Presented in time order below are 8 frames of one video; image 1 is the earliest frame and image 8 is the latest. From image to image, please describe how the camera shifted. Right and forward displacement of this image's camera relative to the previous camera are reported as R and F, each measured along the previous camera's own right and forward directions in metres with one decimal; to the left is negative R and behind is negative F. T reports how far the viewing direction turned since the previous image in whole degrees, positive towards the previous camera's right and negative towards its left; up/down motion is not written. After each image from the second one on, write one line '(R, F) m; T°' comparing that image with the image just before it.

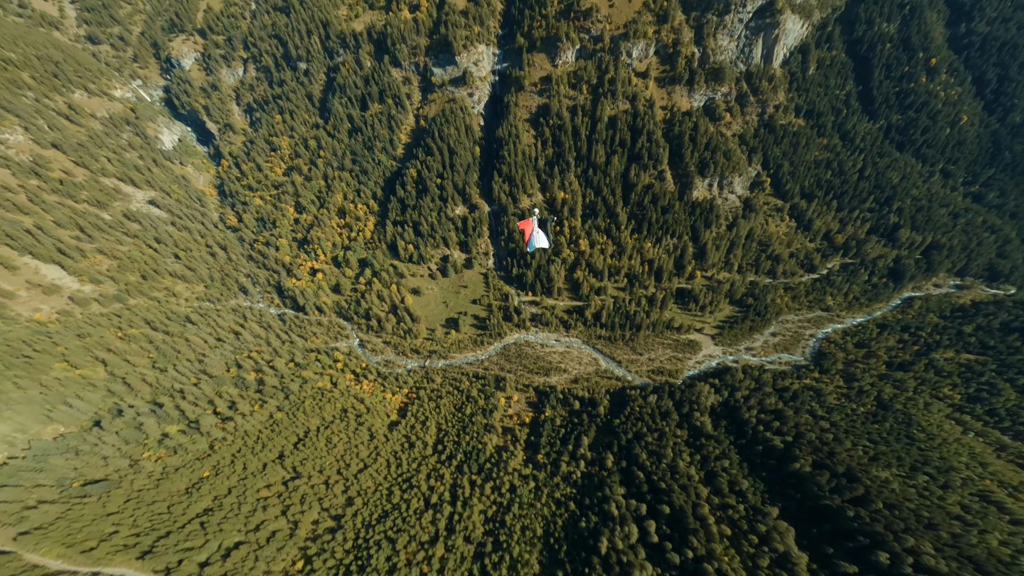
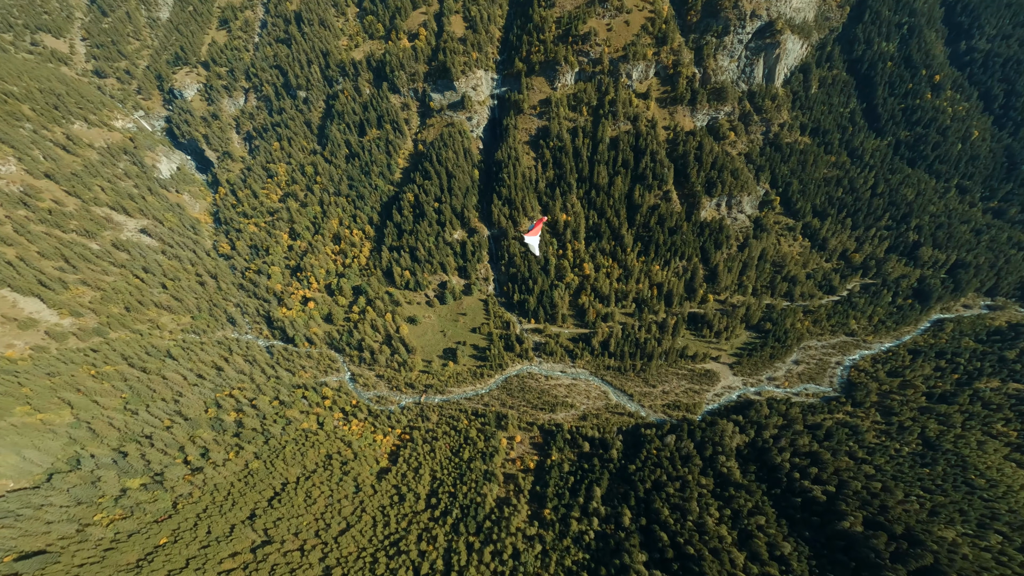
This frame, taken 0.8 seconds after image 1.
(+0.6, +6.0) m; -1°
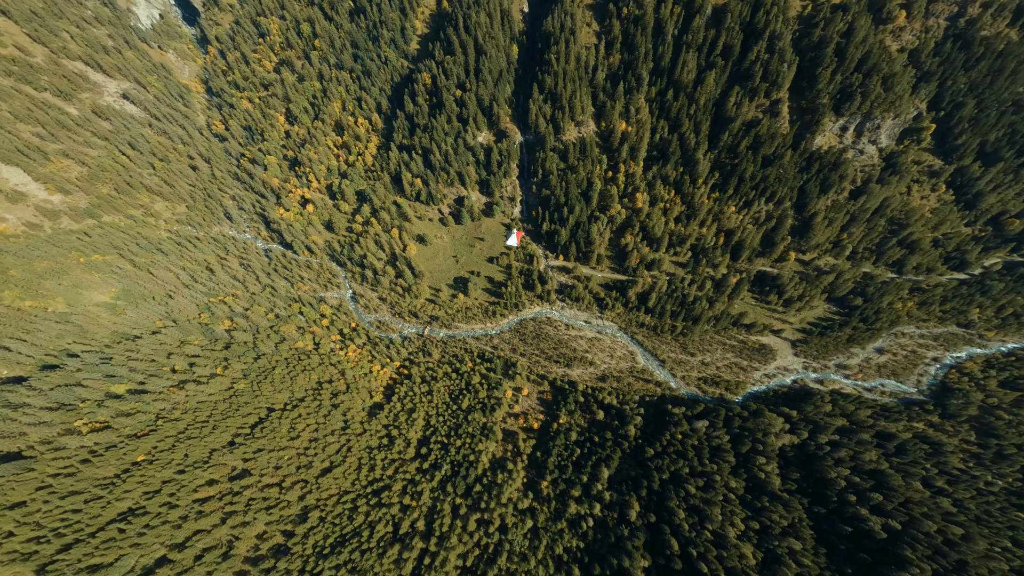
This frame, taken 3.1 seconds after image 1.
(+0.9, +17.3) m; -4°
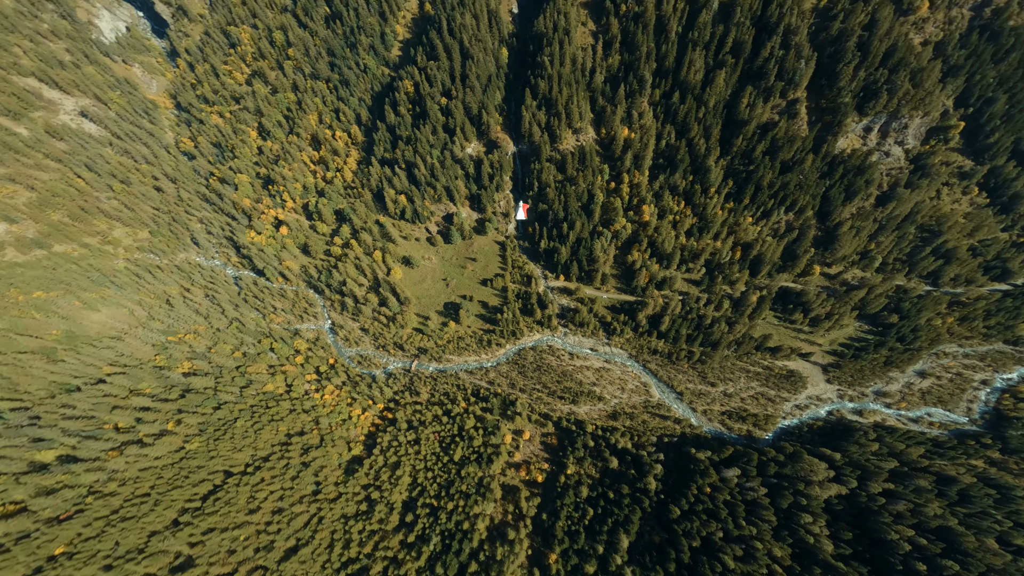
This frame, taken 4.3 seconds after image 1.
(+0.4, +8.5) m; 0°
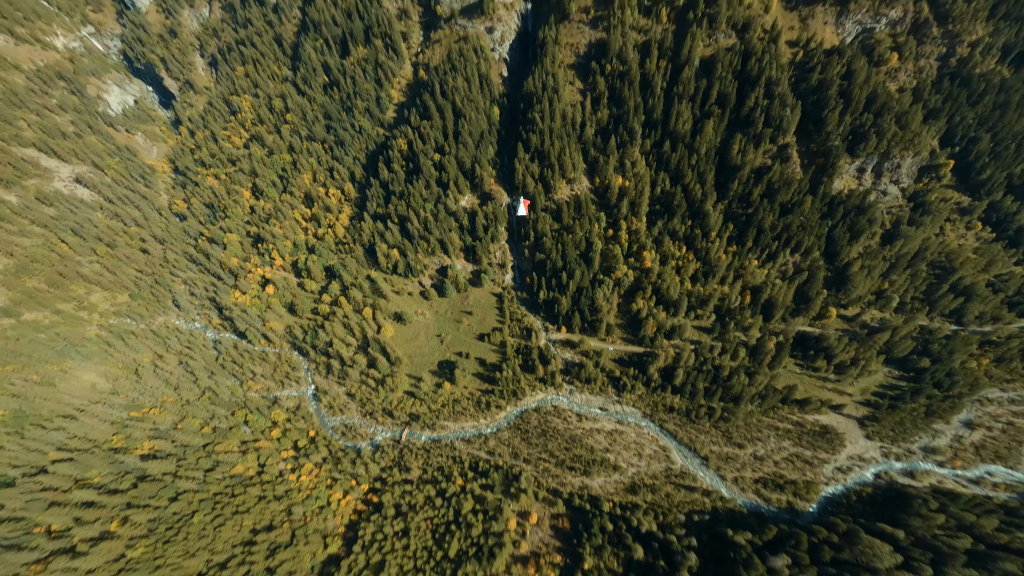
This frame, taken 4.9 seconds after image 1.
(0.0, +4.4) m; 0°
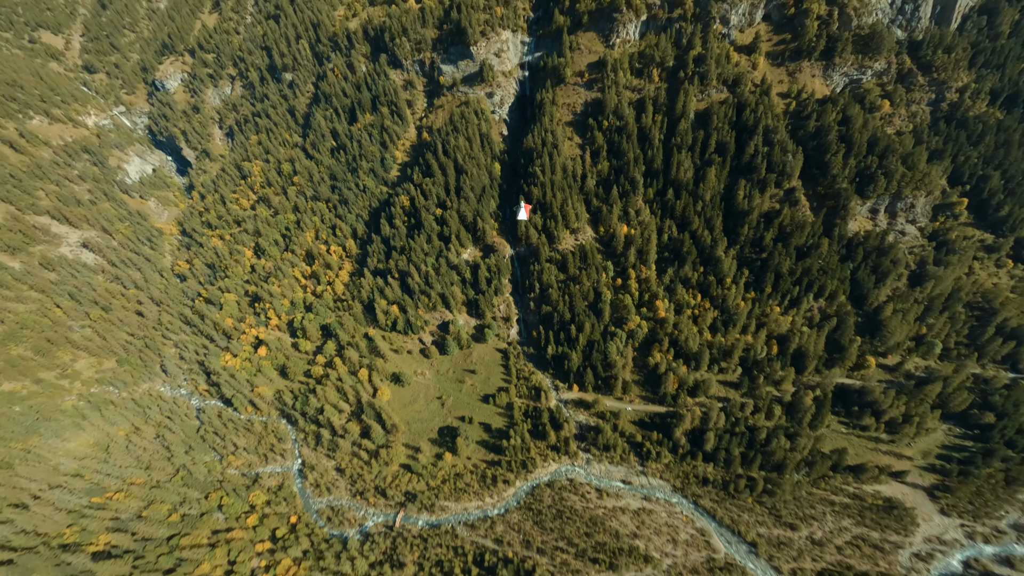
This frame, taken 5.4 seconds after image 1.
(+0.1, +4.1) m; -1°
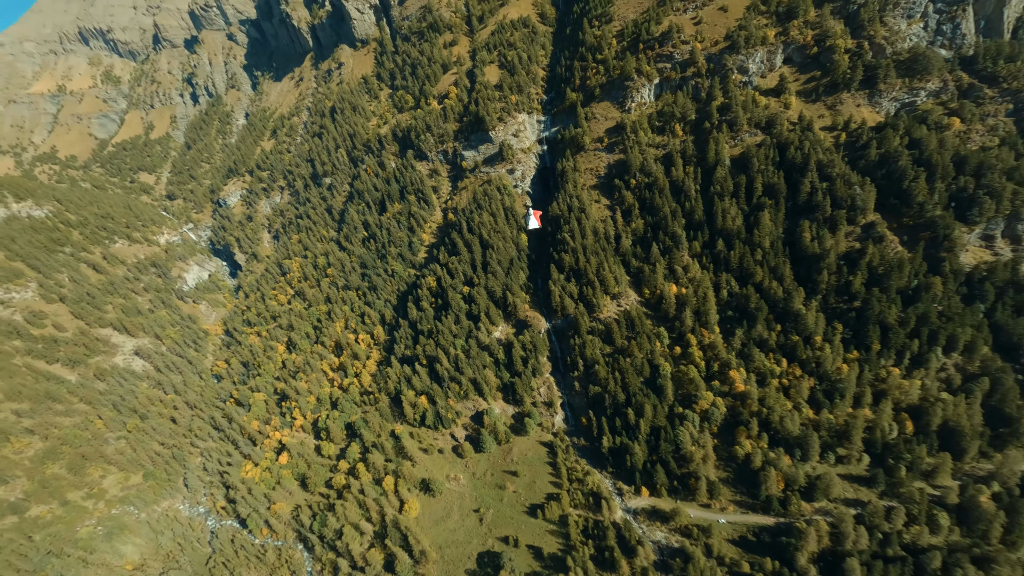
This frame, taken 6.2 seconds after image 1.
(+0.3, +7.4) m; -6°
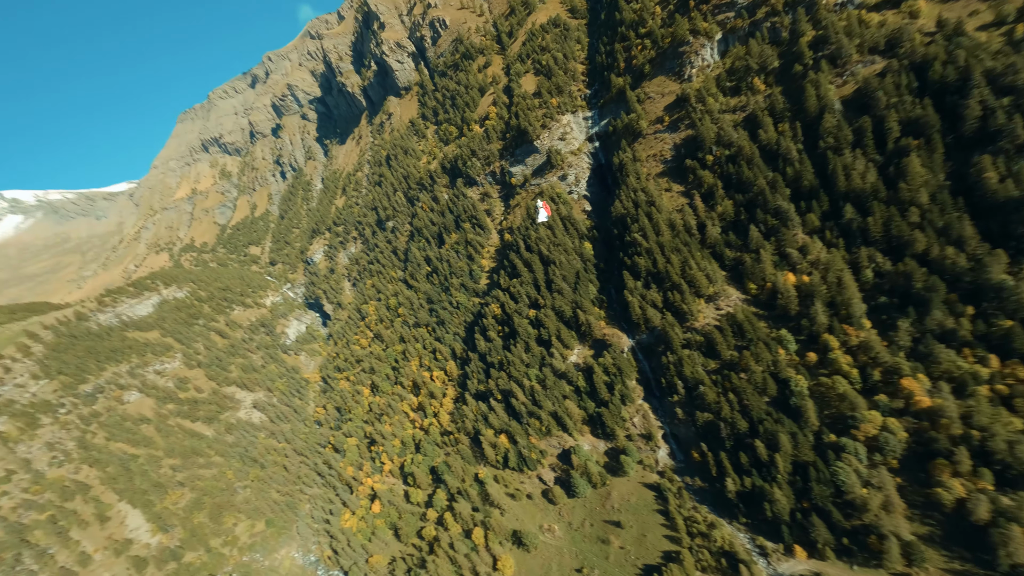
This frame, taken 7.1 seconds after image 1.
(+0.9, +6.9) m; -12°
